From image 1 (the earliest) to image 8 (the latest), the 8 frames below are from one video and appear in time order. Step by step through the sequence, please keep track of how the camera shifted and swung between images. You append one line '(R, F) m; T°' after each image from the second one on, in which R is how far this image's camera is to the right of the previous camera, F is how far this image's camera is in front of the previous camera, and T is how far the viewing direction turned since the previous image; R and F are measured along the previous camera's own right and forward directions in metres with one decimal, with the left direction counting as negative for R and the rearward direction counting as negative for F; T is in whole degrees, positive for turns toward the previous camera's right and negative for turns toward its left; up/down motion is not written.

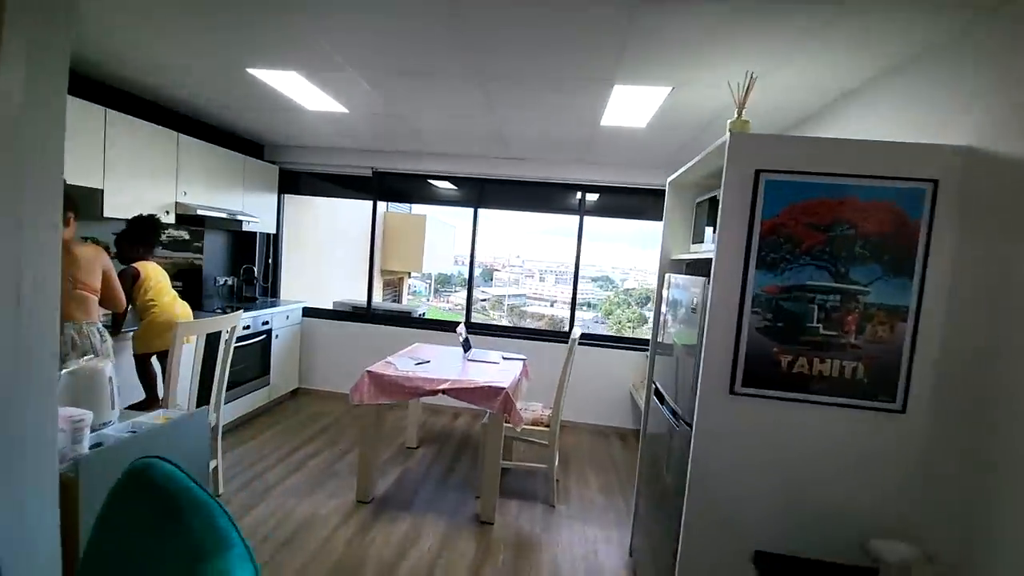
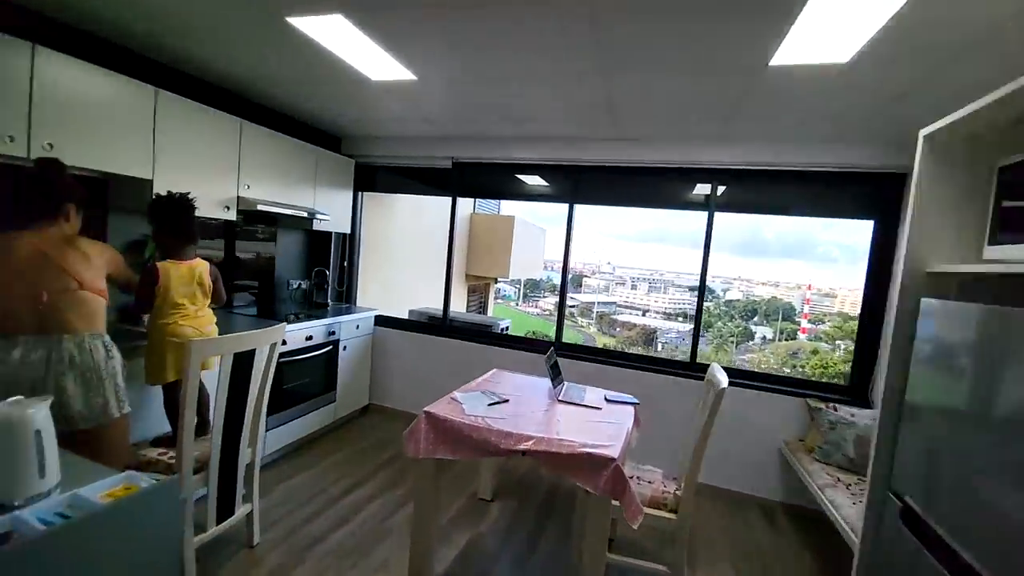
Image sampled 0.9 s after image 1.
(-0.1, +0.6) m; -11°
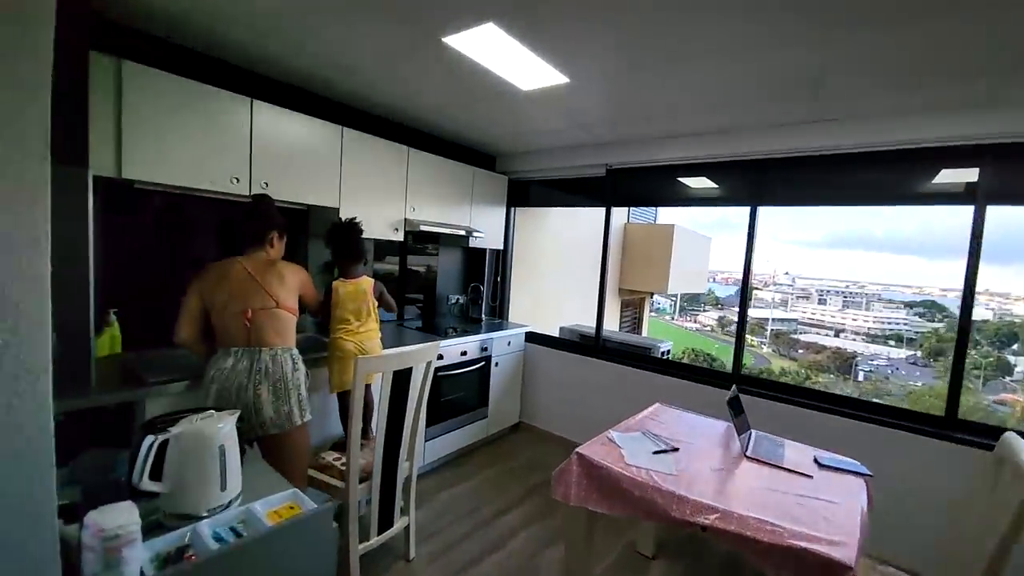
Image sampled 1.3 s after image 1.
(0.0, +0.2) m; -18°
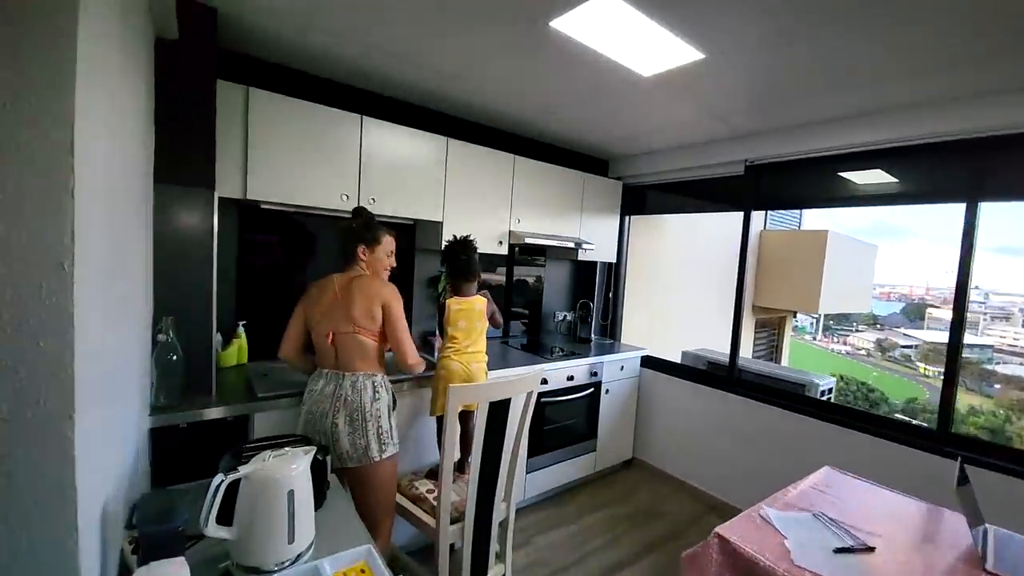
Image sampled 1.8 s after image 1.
(0.0, +0.3) m; -13°
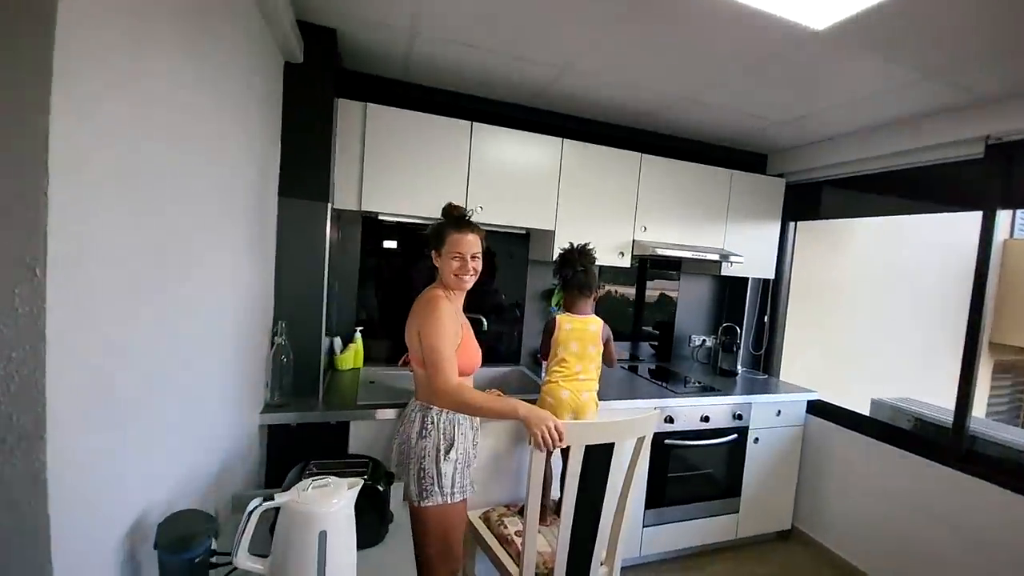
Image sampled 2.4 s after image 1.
(+0.1, +0.3) m; -18°
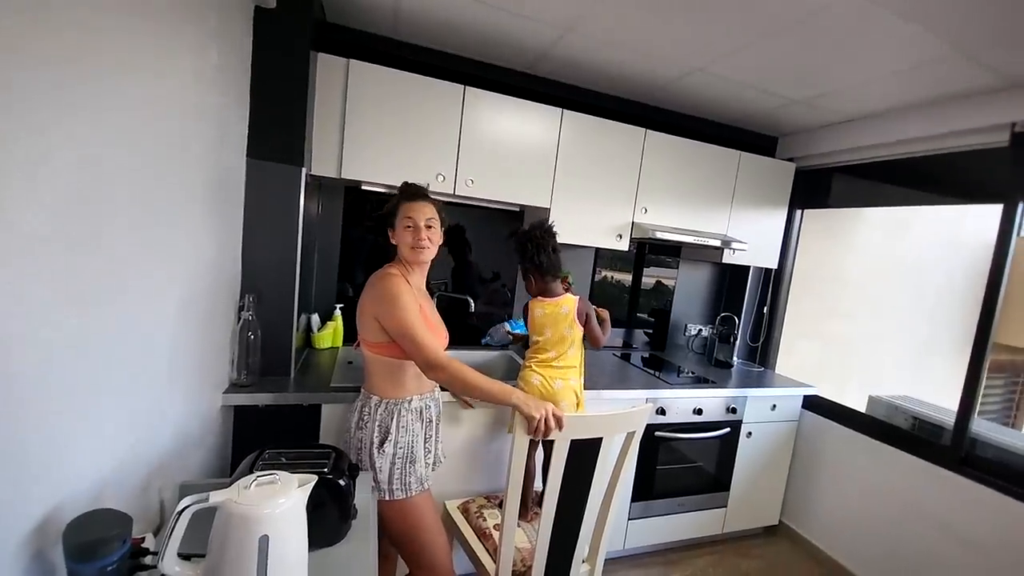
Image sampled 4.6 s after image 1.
(0.0, +0.1) m; +1°
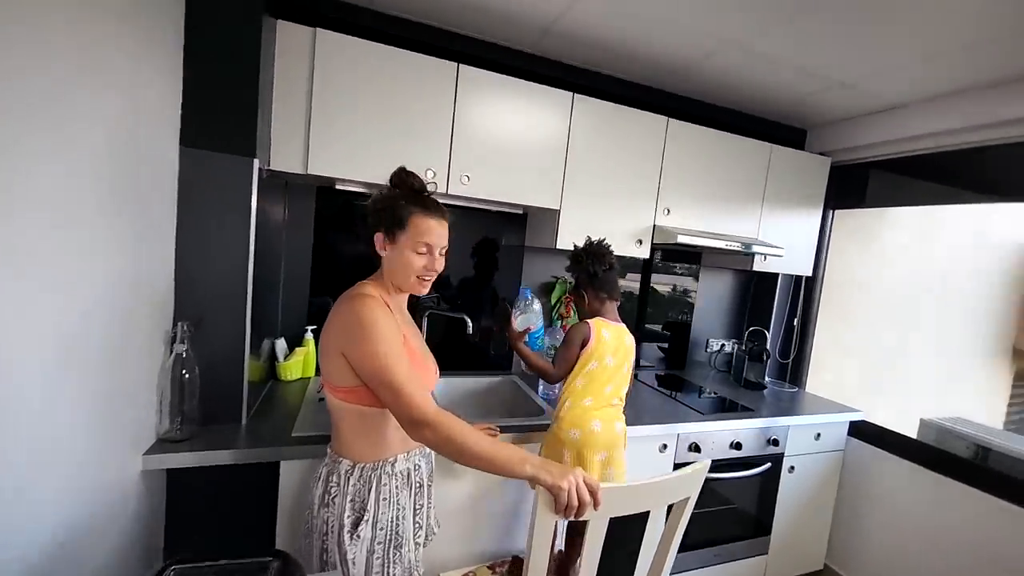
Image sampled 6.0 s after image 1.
(-0.1, +0.3) m; +1°
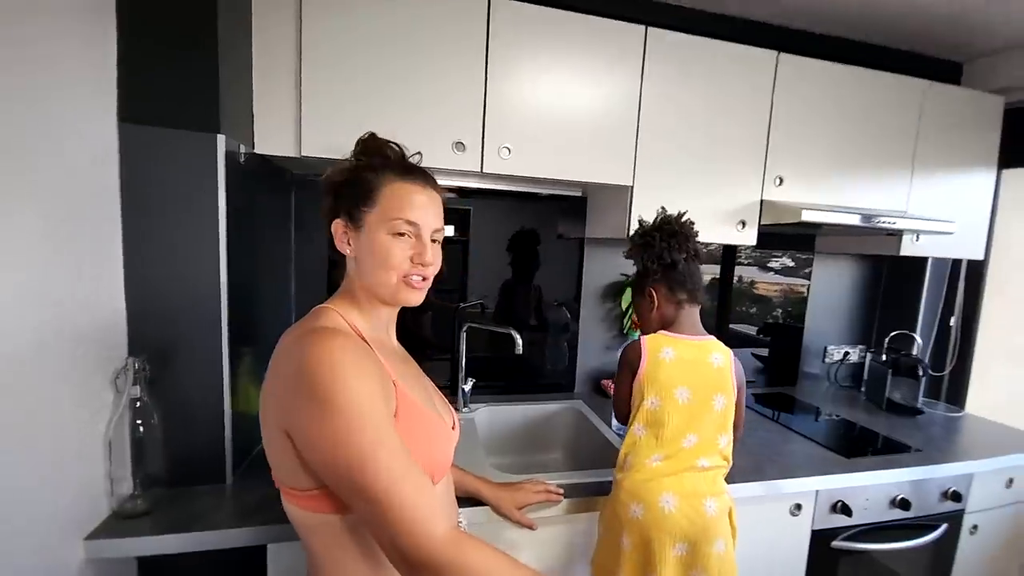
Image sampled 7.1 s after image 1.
(0.0, +0.4) m; -7°
